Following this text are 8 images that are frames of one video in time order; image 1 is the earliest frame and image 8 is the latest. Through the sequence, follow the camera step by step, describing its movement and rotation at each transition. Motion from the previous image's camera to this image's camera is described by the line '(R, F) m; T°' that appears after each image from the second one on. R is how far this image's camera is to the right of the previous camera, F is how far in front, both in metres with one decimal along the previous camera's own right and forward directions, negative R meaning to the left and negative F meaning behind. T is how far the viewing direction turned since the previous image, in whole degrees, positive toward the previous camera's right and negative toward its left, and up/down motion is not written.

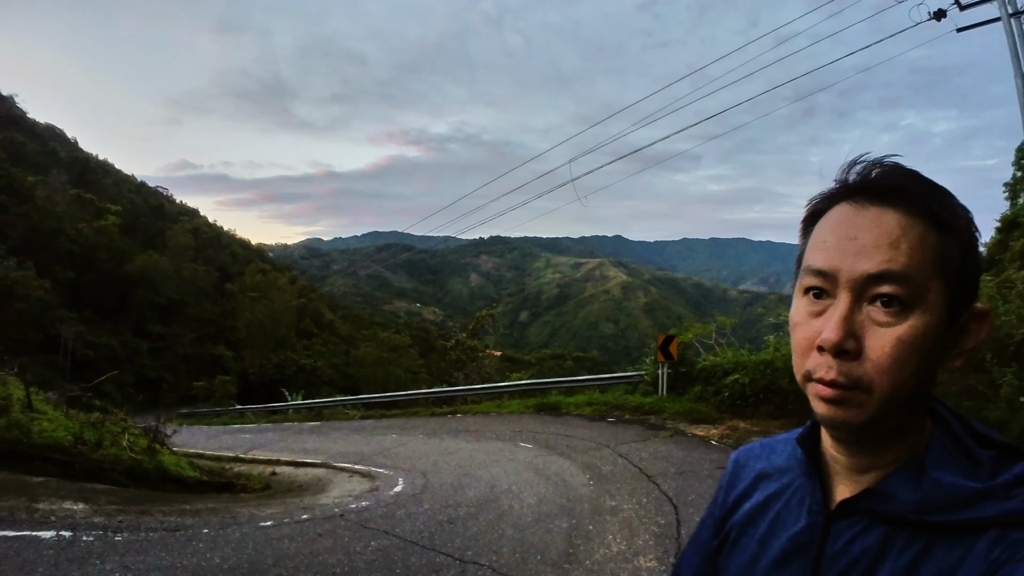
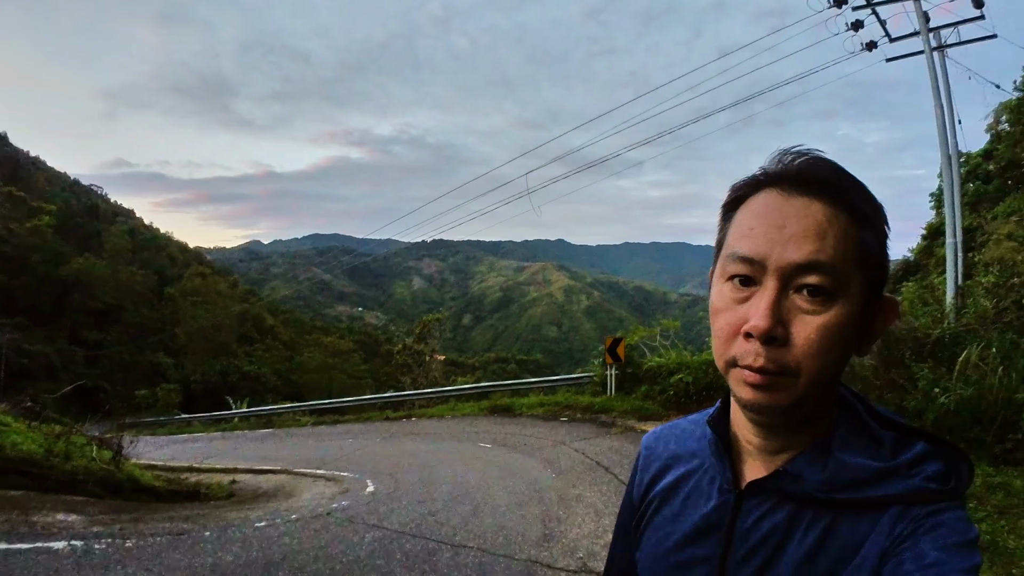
(-0.2, -0.3) m; +5°
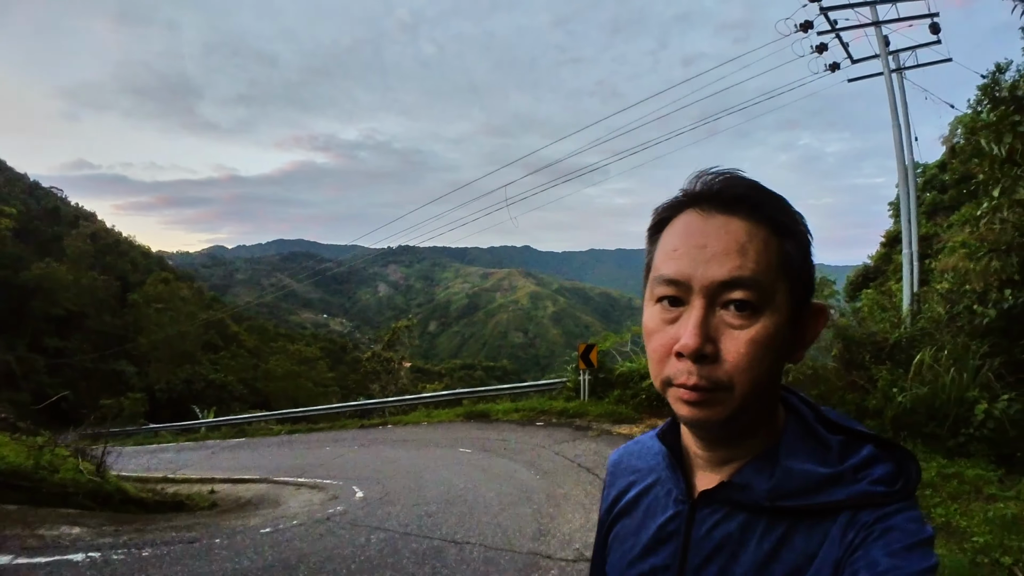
(-0.1, -0.2) m; +3°
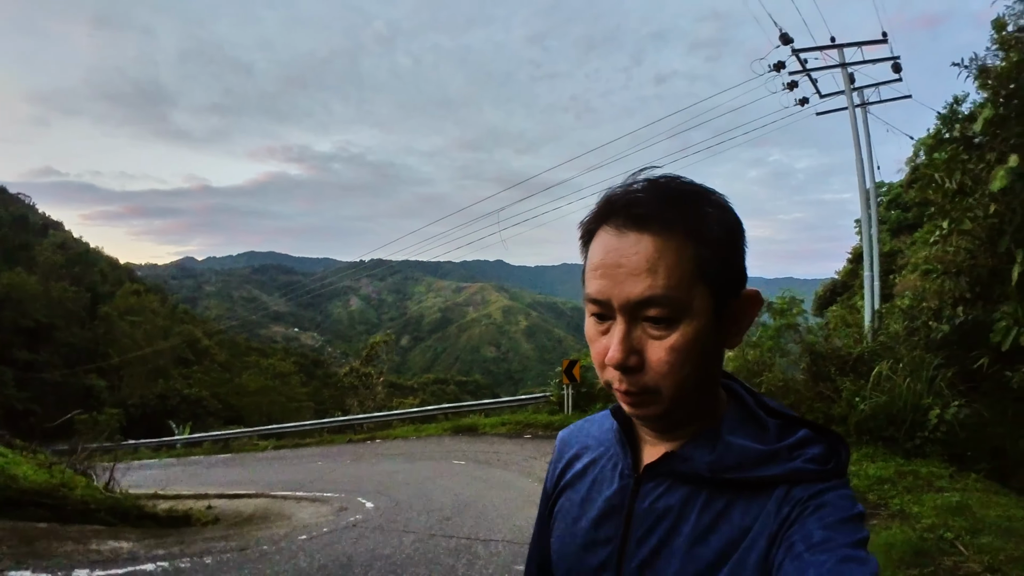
(-0.2, -0.4) m; +2°
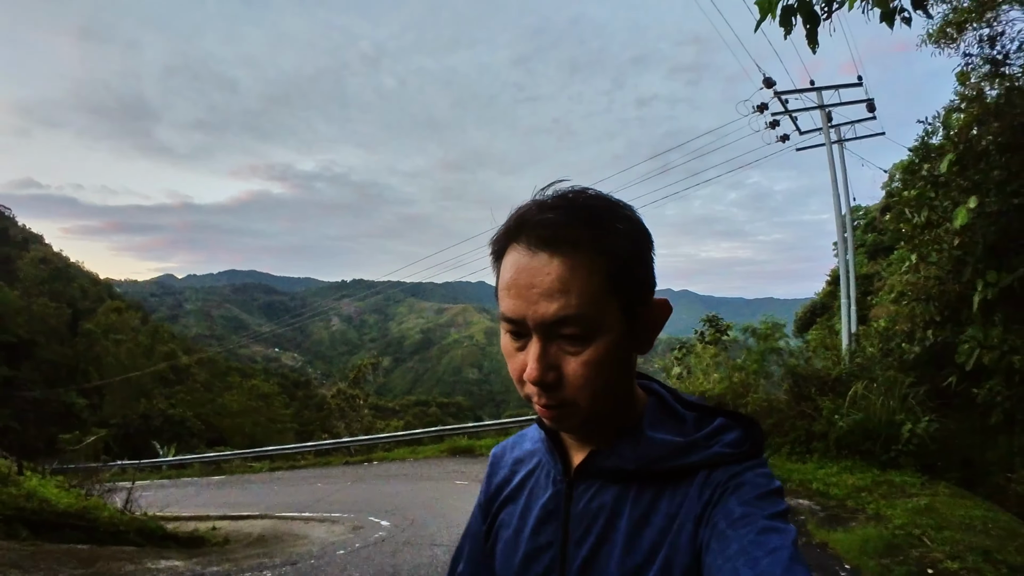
(-0.2, -0.4) m; +1°
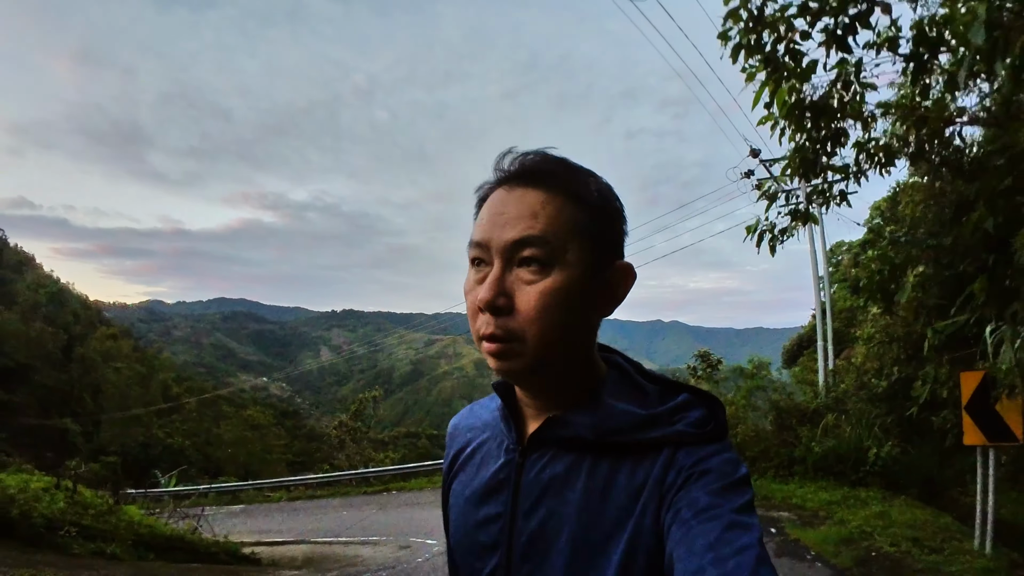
(-0.3, -0.9) m; +1°
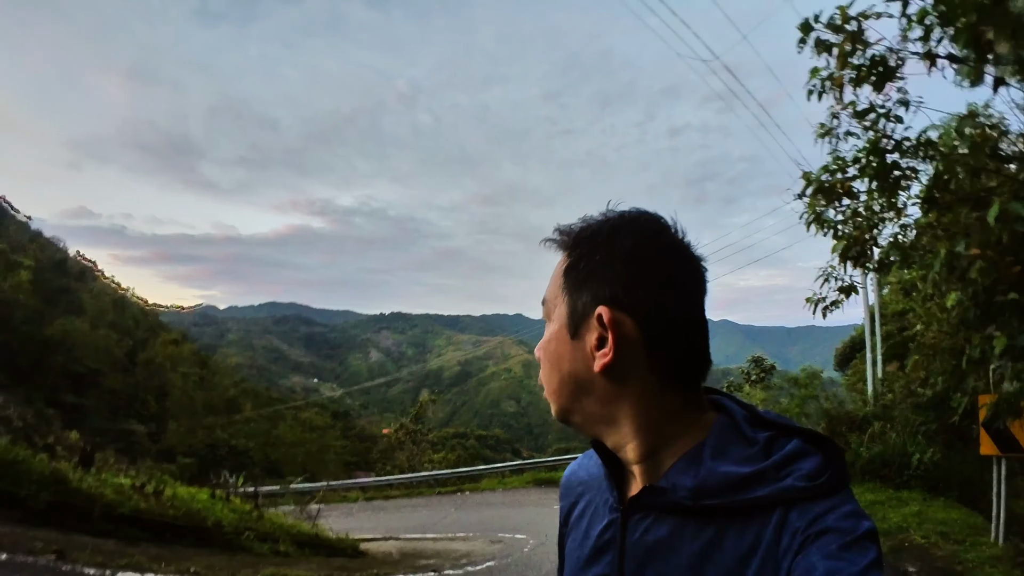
(-0.3, -0.9) m; -4°
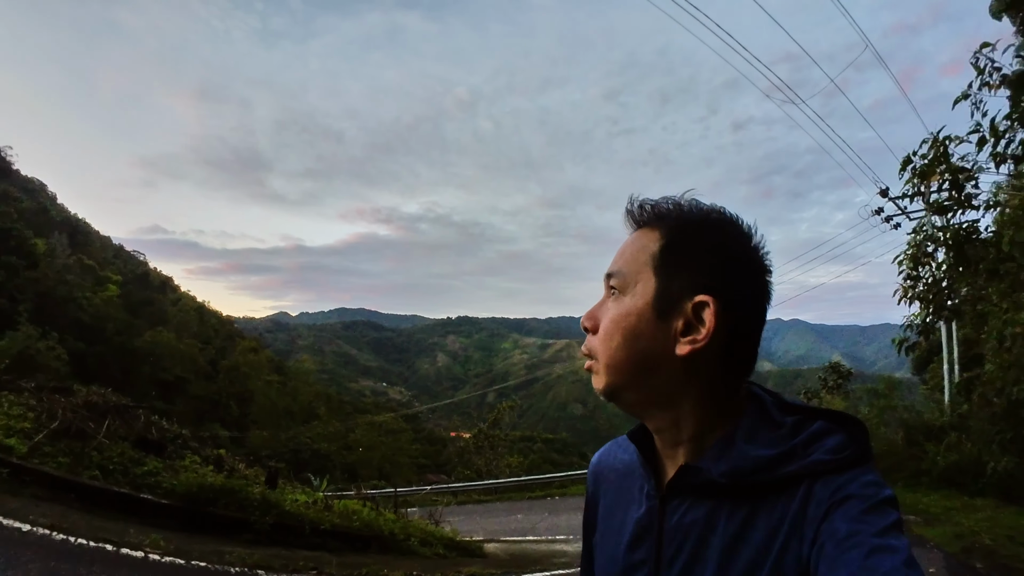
(-0.7, +0.9) m; -5°
